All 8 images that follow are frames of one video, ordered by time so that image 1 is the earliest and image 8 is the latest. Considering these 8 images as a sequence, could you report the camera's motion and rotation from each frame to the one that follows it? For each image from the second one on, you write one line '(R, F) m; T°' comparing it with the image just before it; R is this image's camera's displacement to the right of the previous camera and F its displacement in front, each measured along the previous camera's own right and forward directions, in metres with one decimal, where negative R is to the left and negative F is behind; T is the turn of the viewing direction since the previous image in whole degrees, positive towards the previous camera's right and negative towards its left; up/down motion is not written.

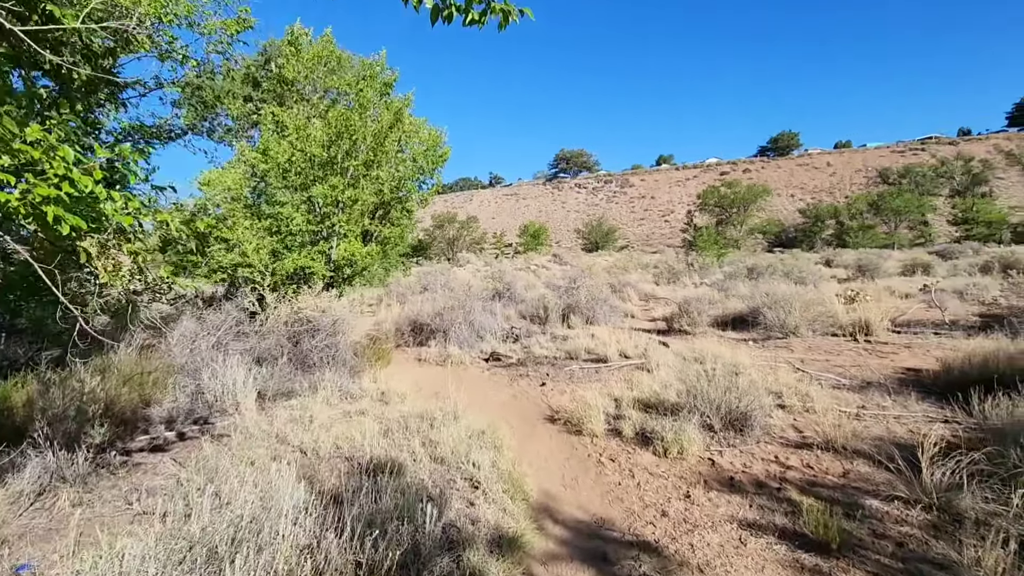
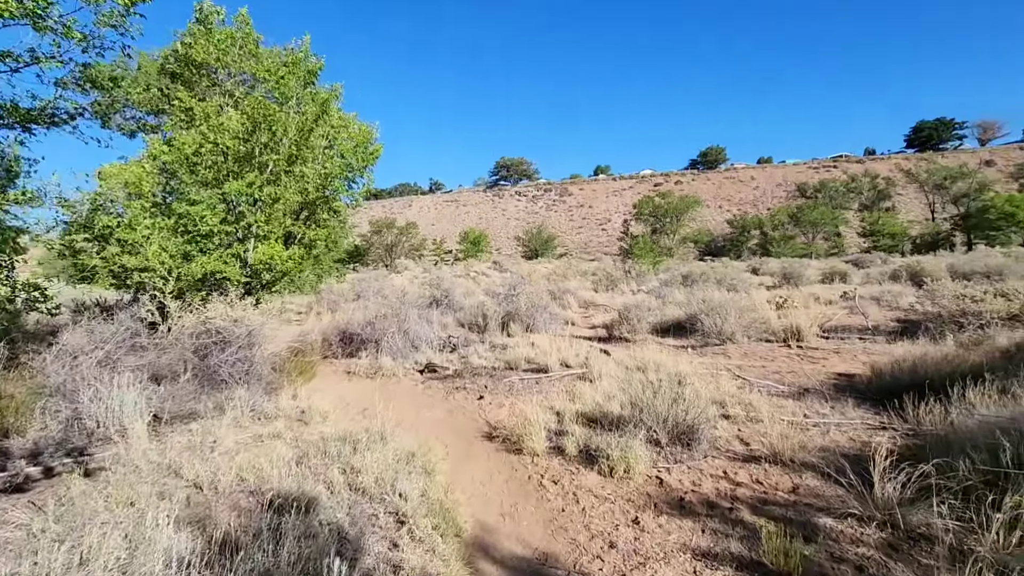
(0.0, +0.4) m; +6°
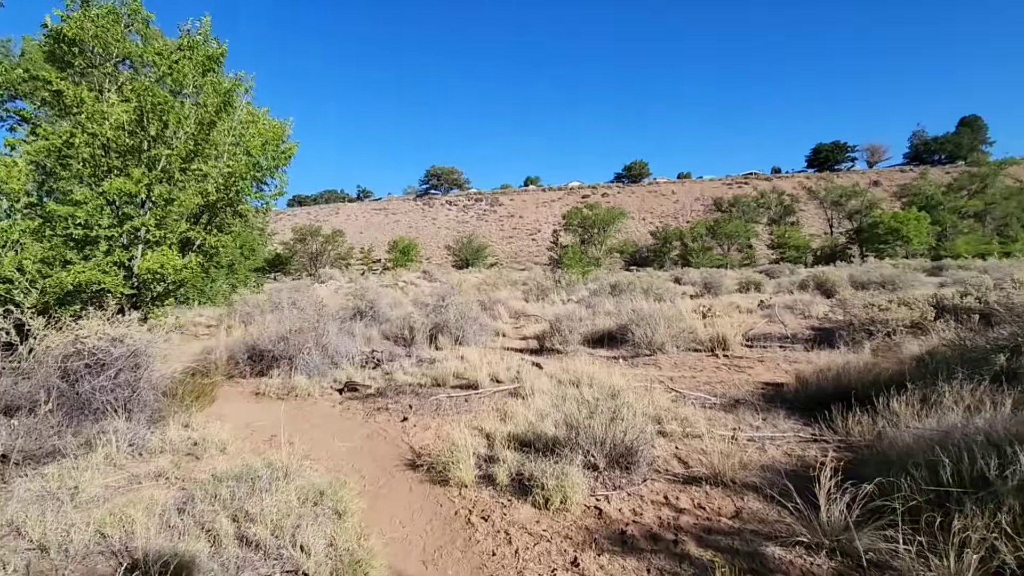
(0.0, +0.4) m; +7°
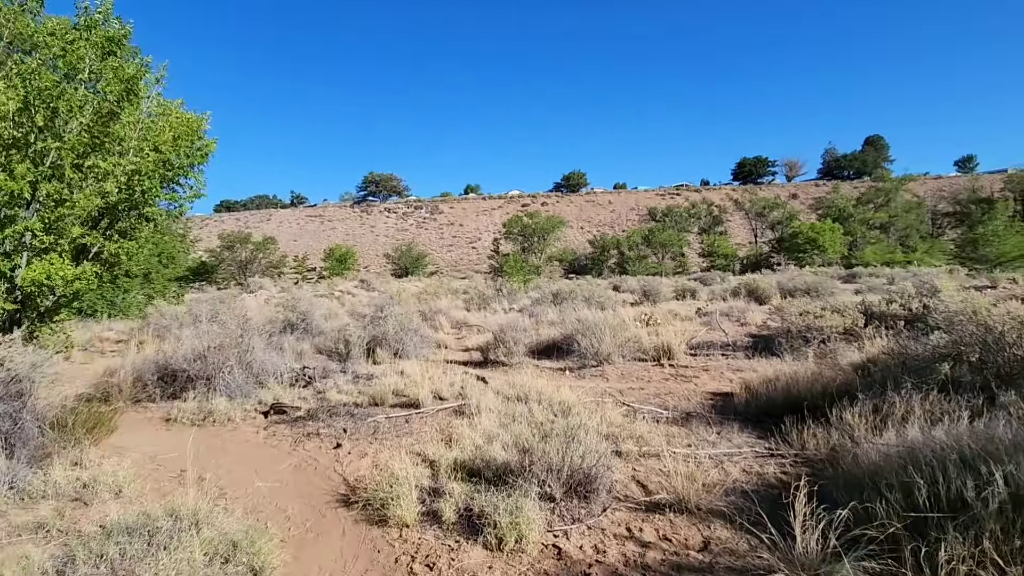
(0.0, +0.3) m; +6°
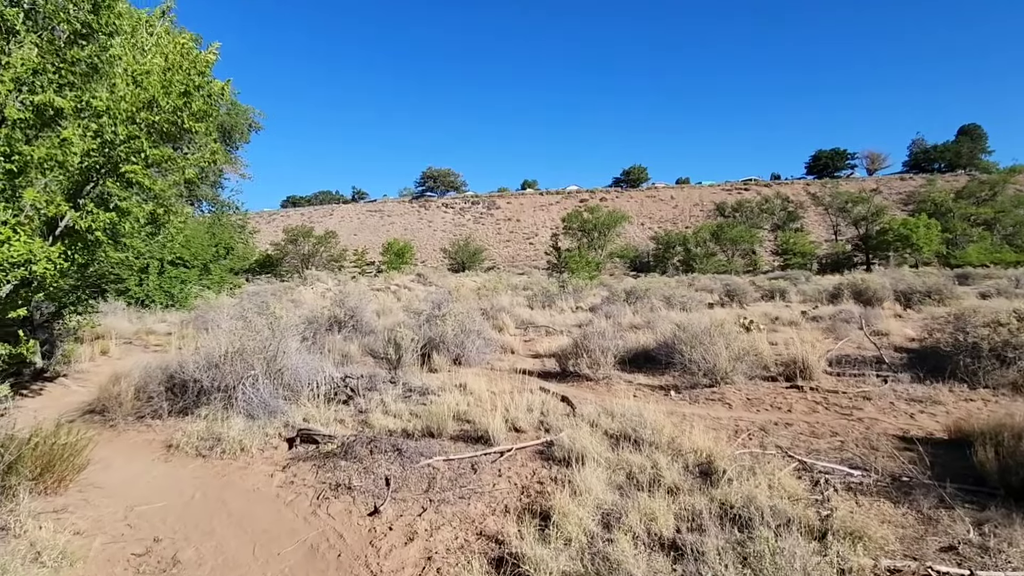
(-0.4, +1.6) m; -6°
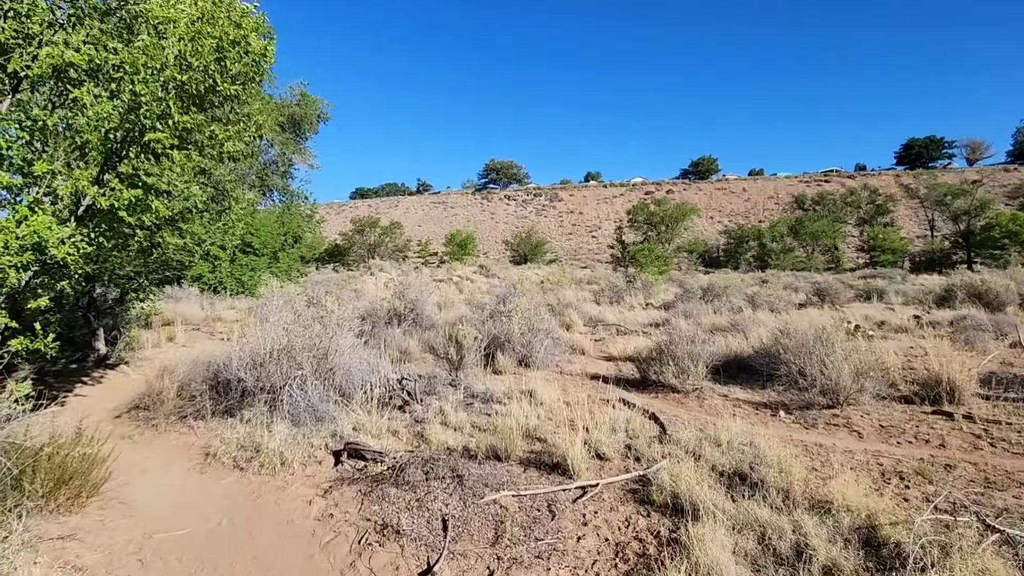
(-0.2, +0.8) m; -6°
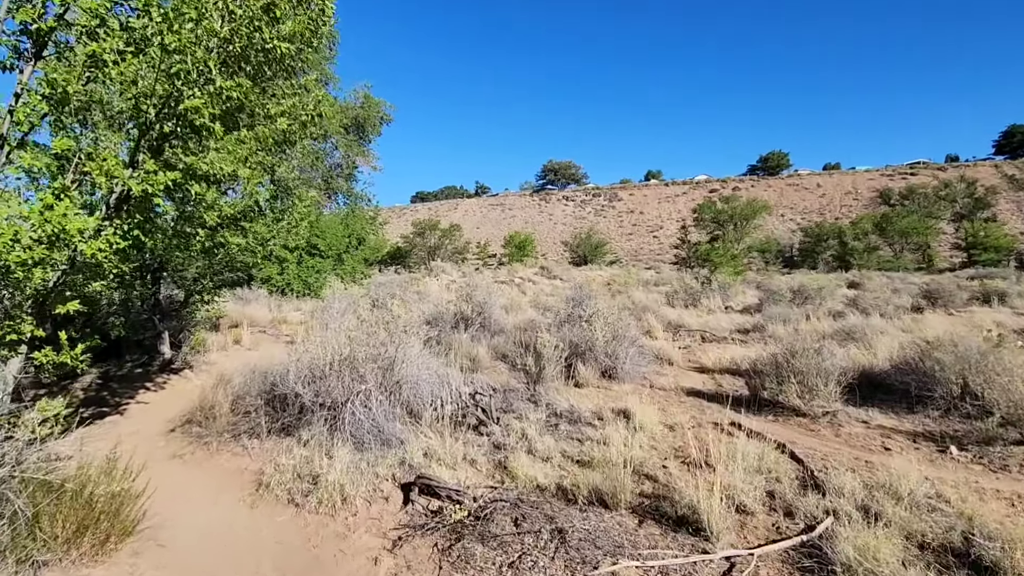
(-0.3, +0.8) m; -6°
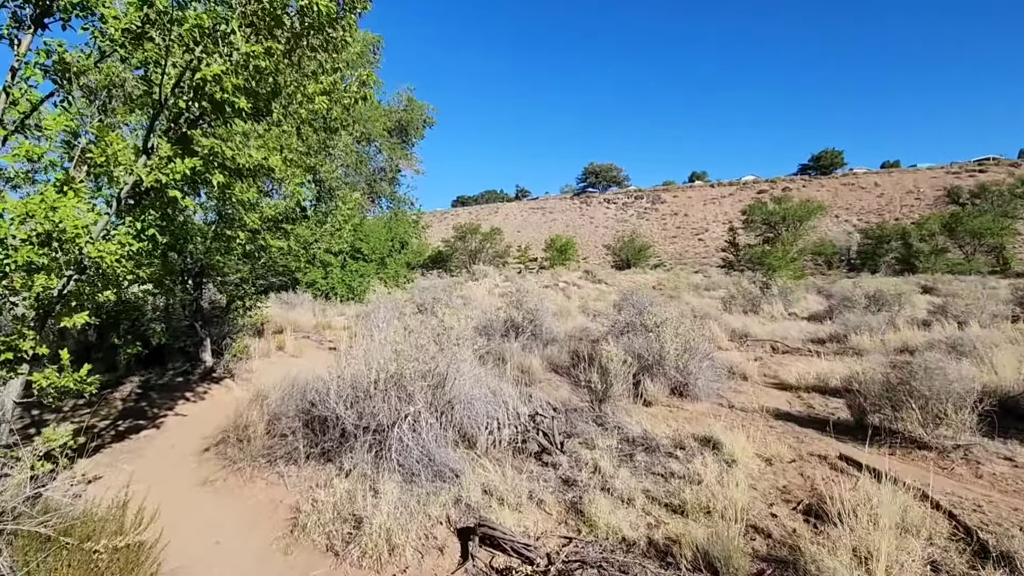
(-0.2, +0.6) m; -4°
